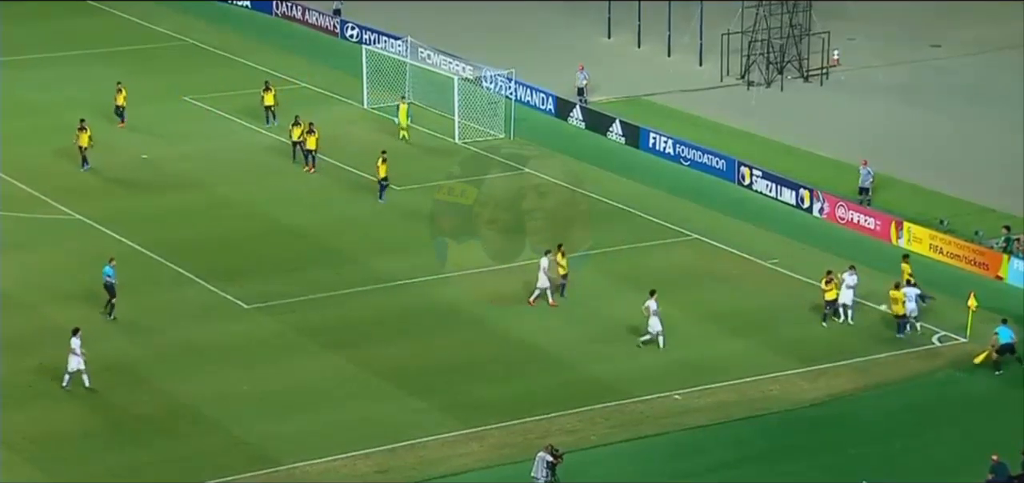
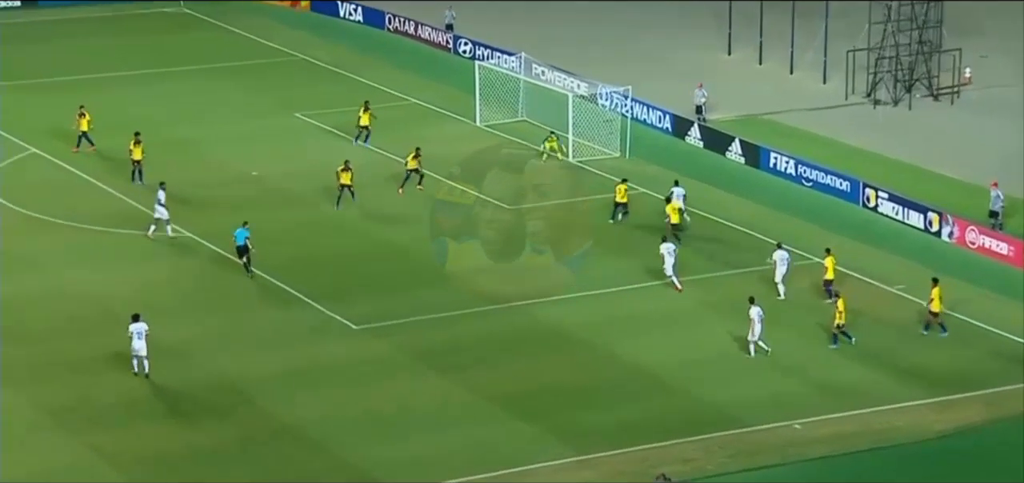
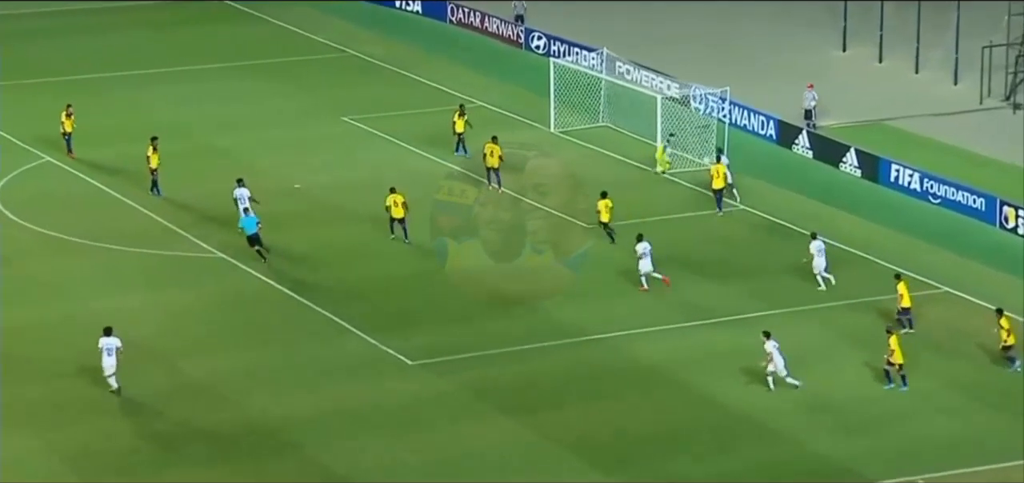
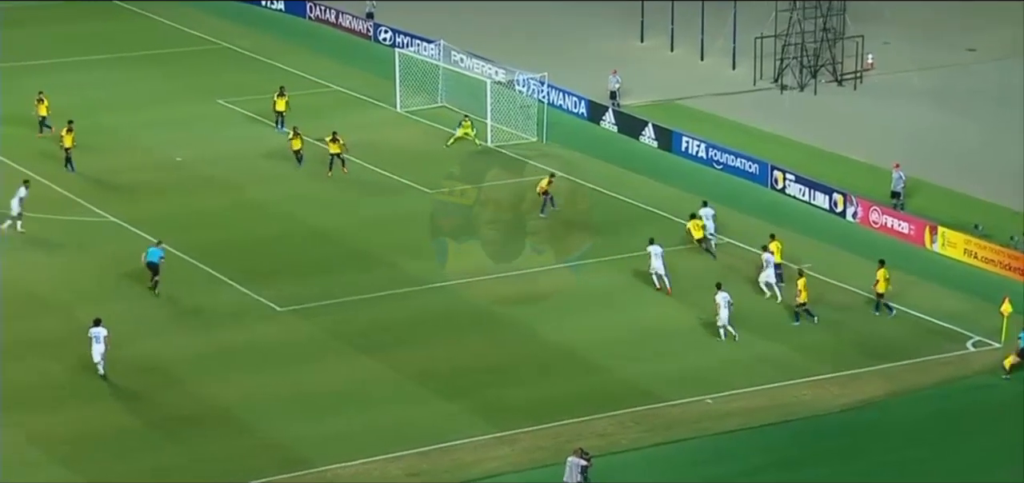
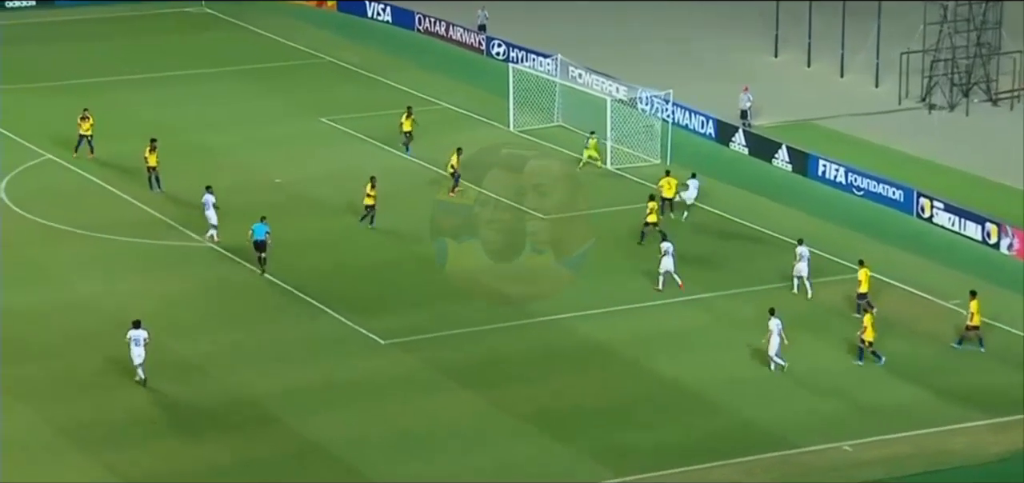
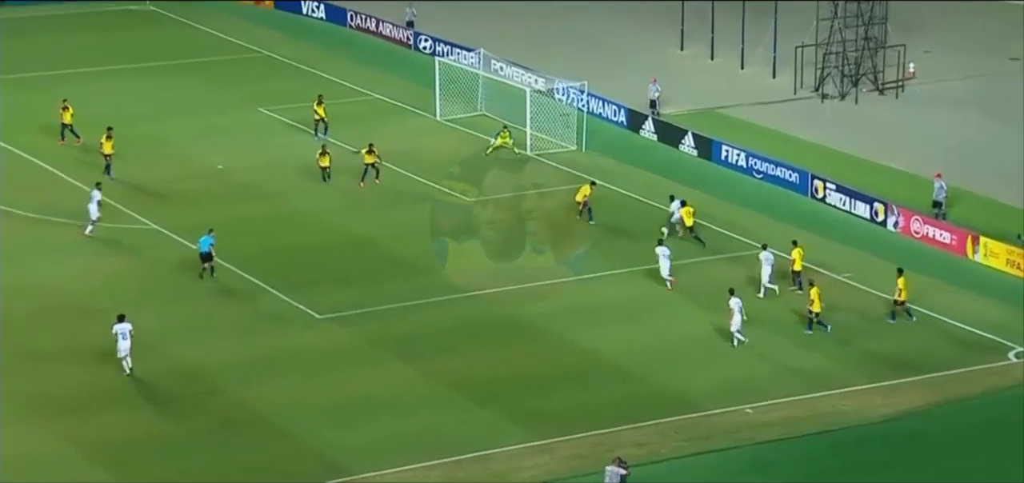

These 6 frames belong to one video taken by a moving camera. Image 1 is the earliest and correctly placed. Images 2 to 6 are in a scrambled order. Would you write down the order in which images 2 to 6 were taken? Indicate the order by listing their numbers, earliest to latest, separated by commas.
4, 6, 2, 5, 3
